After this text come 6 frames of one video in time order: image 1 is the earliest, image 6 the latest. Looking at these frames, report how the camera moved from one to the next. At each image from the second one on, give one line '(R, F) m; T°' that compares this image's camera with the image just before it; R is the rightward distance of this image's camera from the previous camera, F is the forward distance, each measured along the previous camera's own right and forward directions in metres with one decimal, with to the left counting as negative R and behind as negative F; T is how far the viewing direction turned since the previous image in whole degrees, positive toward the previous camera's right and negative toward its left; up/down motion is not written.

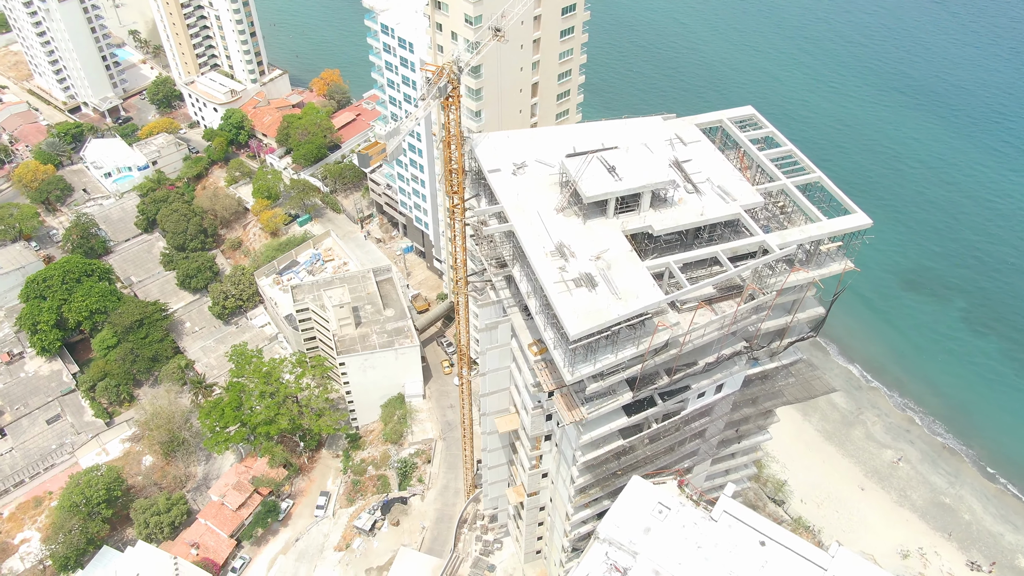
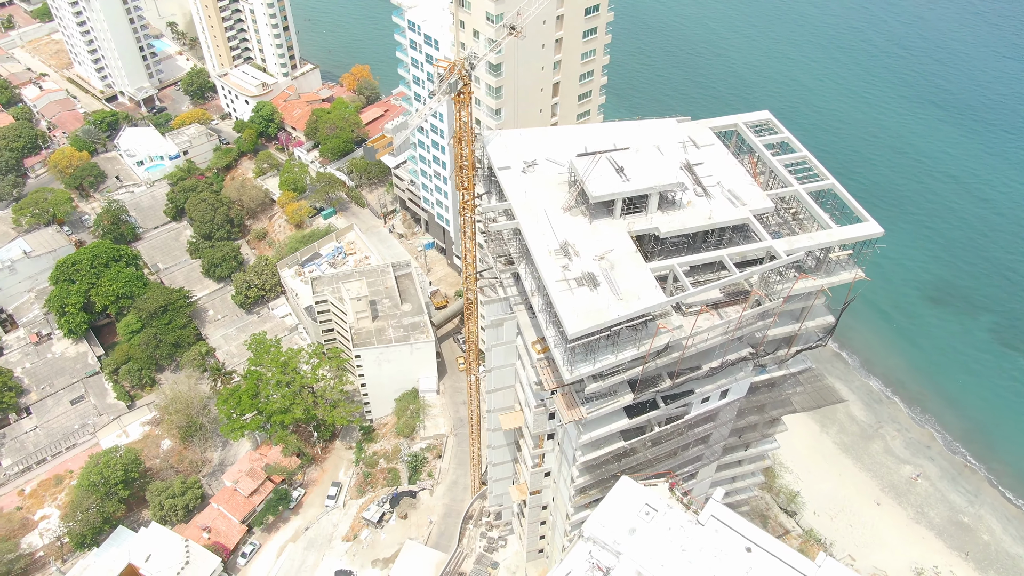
(+0.6, 0.0) m; -2°
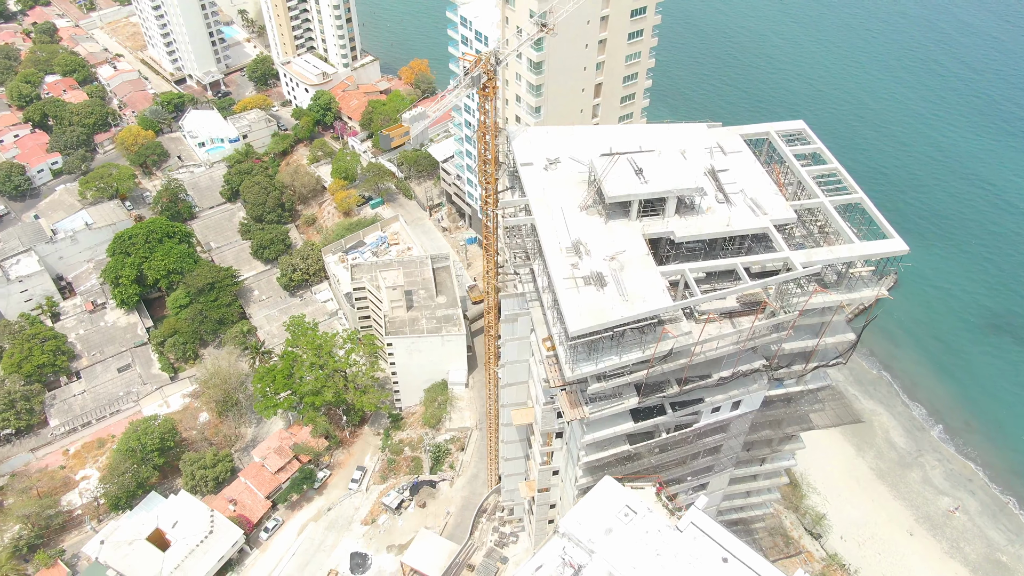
(+1.2, -0.1) m; -4°
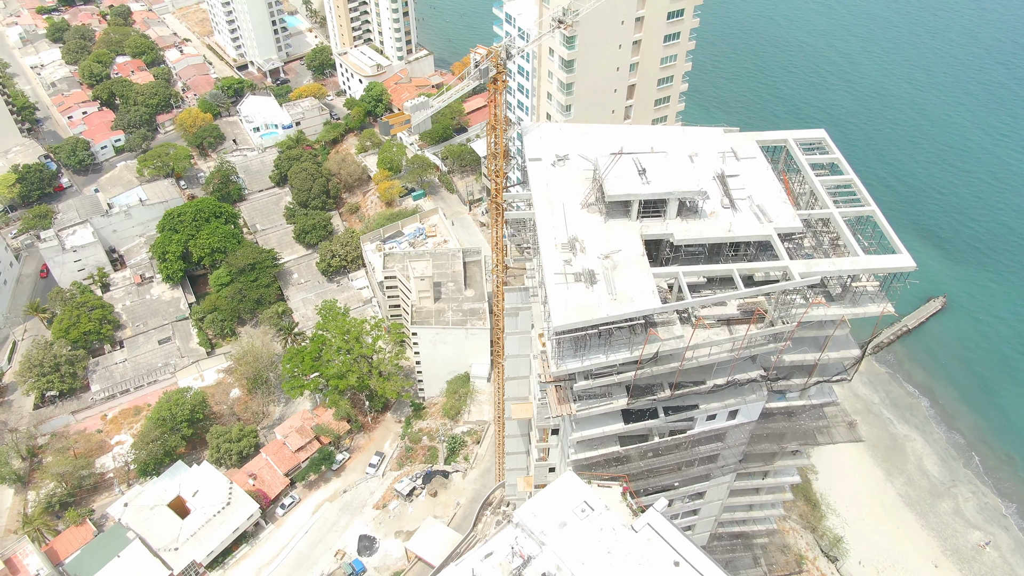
(+1.6, -0.1) m; -4°
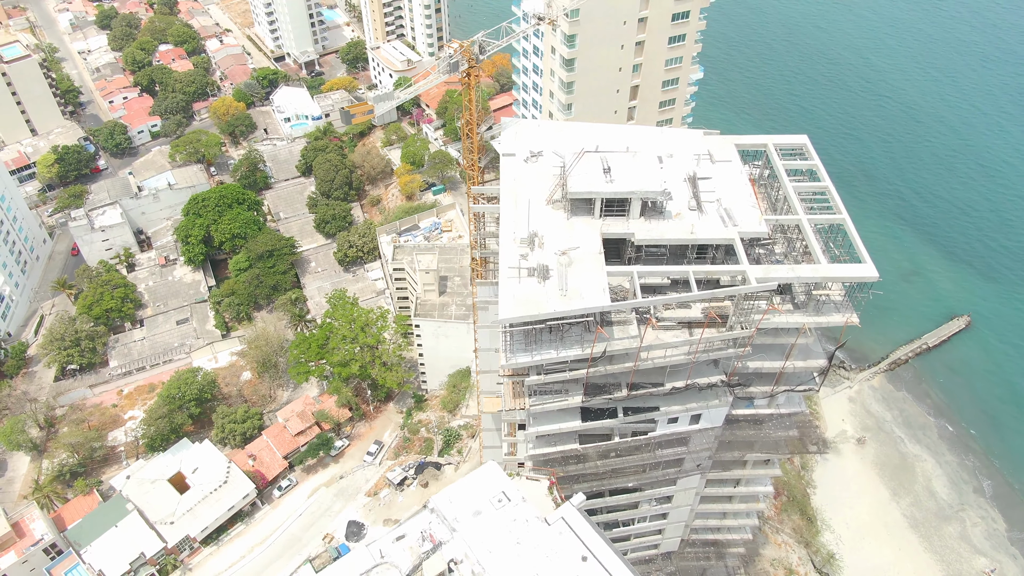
(+2.3, -0.1) m; -2°
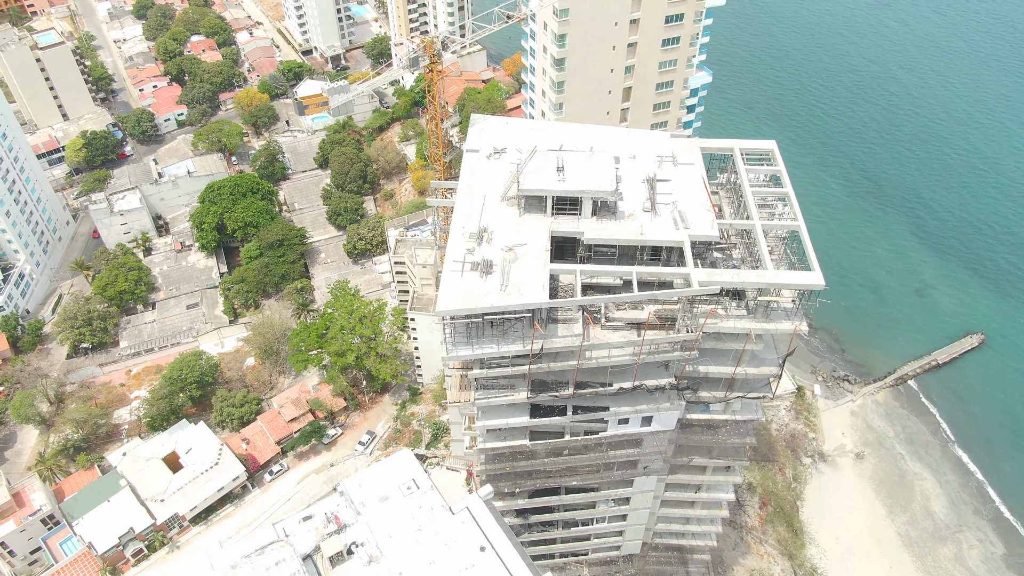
(+2.4, -0.2) m; -2°
